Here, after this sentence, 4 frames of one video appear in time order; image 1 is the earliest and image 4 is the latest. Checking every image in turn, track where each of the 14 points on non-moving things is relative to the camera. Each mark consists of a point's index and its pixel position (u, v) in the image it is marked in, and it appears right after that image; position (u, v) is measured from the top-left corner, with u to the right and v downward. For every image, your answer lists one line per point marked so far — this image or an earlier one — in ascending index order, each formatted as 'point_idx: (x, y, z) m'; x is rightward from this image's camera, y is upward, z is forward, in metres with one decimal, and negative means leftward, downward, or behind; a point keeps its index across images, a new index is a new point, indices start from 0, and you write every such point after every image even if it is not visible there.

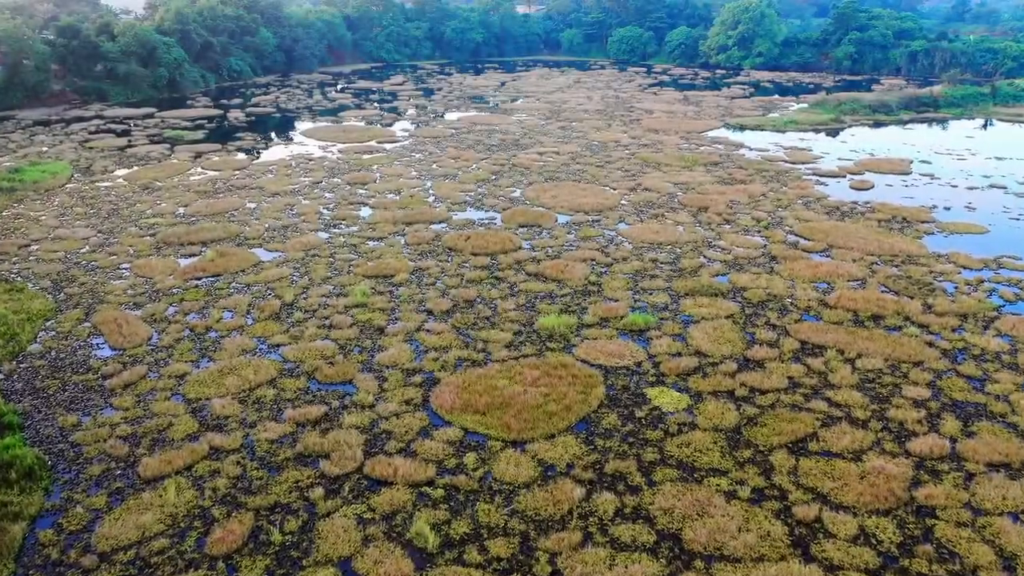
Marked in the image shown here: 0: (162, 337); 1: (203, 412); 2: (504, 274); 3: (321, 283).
0: (-8.1, -1.1, +14.6) m
1: (-5.9, -2.3, +11.9) m
2: (-0.2, +0.4, +17.9) m
3: (-5.3, +0.1, +17.3) m
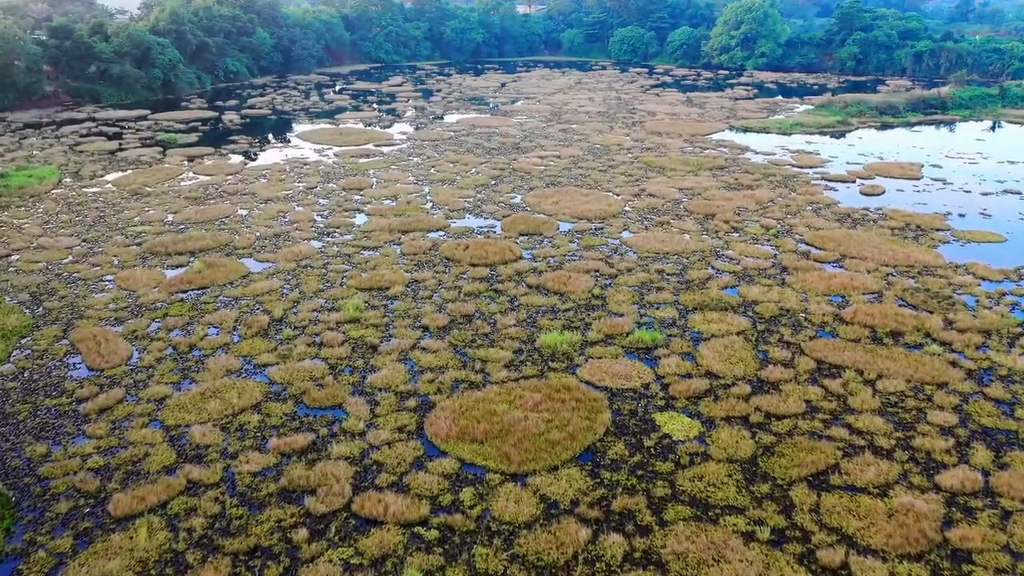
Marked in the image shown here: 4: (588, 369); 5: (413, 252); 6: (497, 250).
0: (-8.1, -1.5, +13.8) m
1: (-5.9, -2.7, +11.2) m
2: (-0.2, +0.1, +17.1) m
3: (-5.2, -0.2, +16.5) m
4: (+1.6, -1.7, +13.3) m
5: (-3.0, +1.1, +19.3) m
6: (-0.5, +1.2, +19.3) m
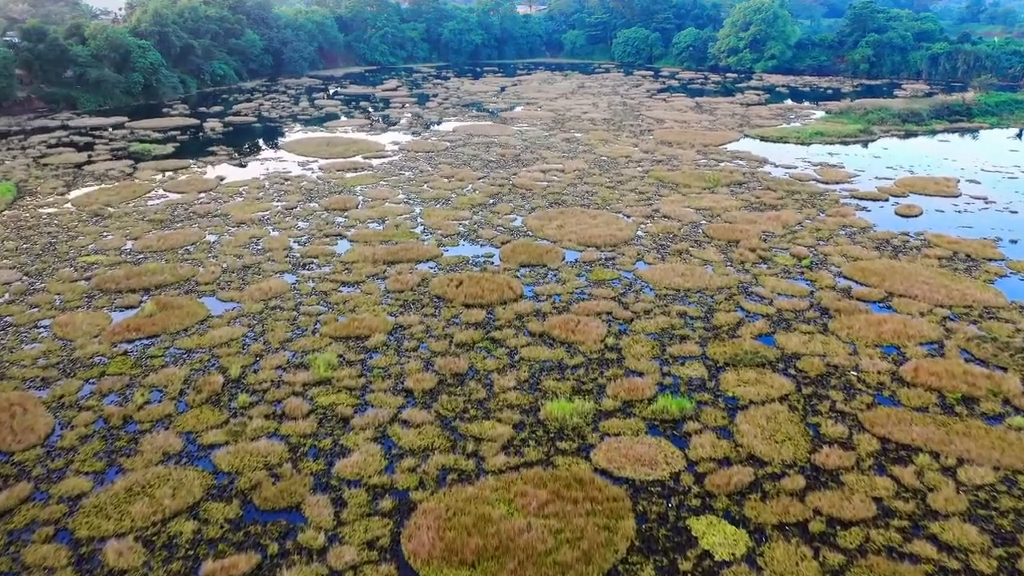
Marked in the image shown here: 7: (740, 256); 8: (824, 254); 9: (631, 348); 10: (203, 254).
0: (-8.1, -2.6, +11.4) m
1: (-5.9, -3.8, +8.8) m
2: (-0.2, -1.1, +14.7) m
3: (-5.3, -1.3, +14.1) m
4: (+1.6, -2.9, +10.9) m
5: (-3.0, 0.0, +17.0) m
6: (-0.5, 0.0, +16.9) m
7: (+6.9, +1.0, +19.1) m
8: (+9.6, +1.0, +19.4) m
9: (+2.7, -1.3, +14.2) m
10: (-9.4, +1.1, +19.2) m
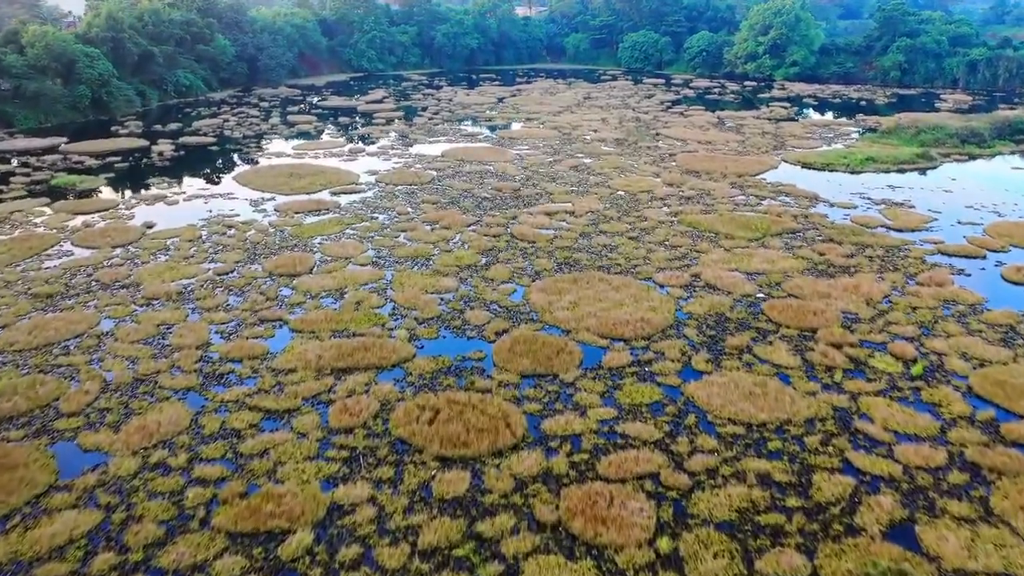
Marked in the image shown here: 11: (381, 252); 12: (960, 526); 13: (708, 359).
0: (-8.1, -5.2, +6.2) m
1: (-5.9, -6.4, +3.5) m
2: (-0.3, -3.6, +9.5) m
3: (-5.3, -3.9, +8.9) m
4: (+1.6, -5.4, +5.7) m
5: (-3.1, -2.5, +11.7) m
6: (-0.5, -2.5, +11.7) m
7: (+6.9, -1.6, +13.9) m
8: (+9.6, -1.5, +14.2) m
9: (+2.7, -3.9, +9.0) m
10: (-9.5, -1.5, +14.0) m
11: (-4.1, +1.1, +19.6) m
12: (+6.8, -3.6, +9.6) m
13: (+4.3, -1.6, +13.9) m
